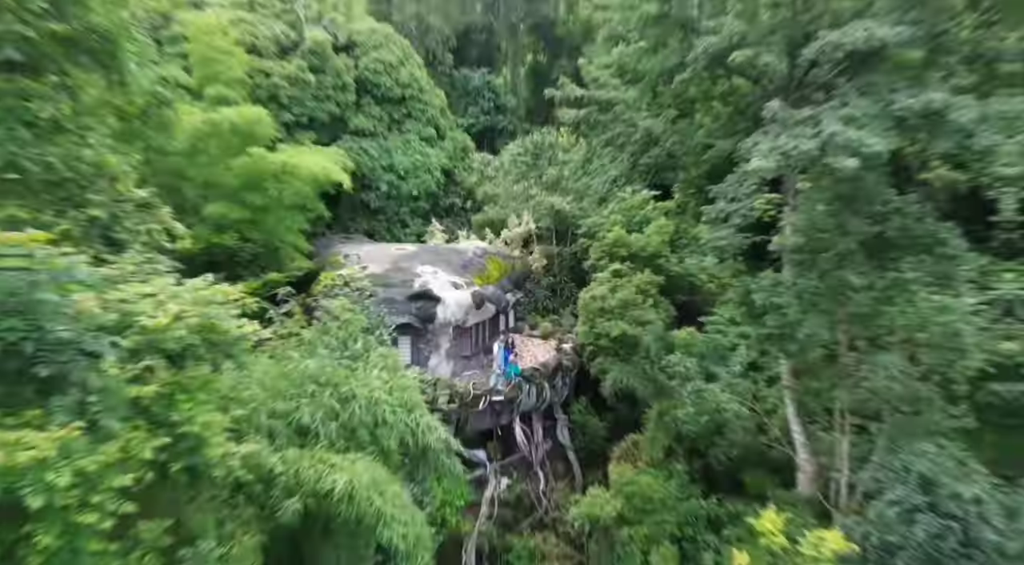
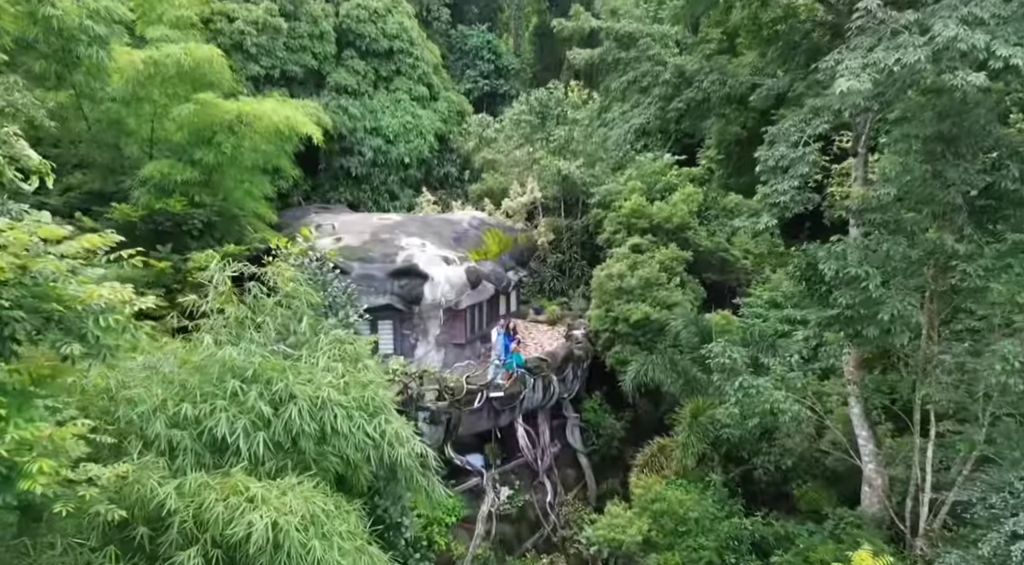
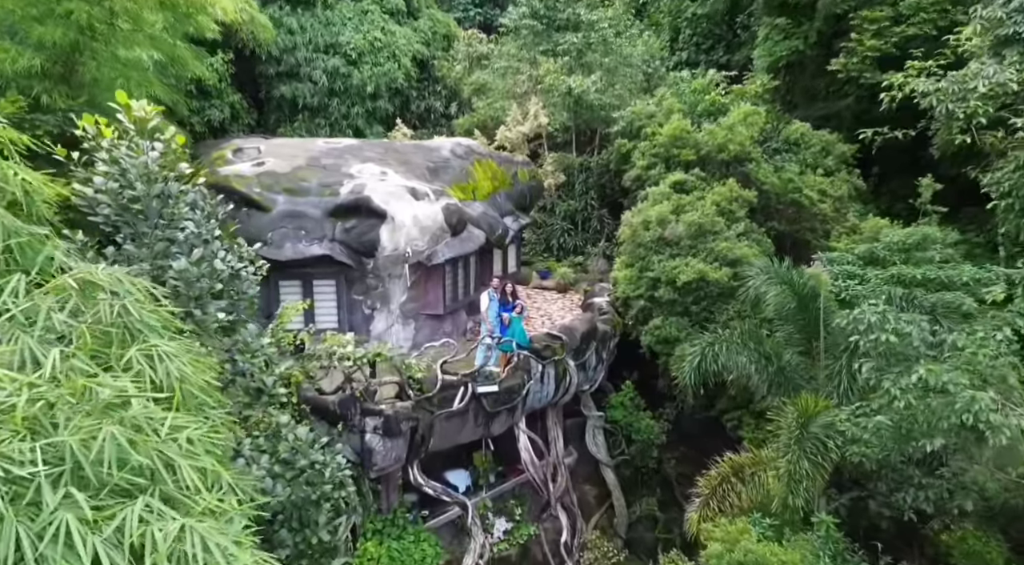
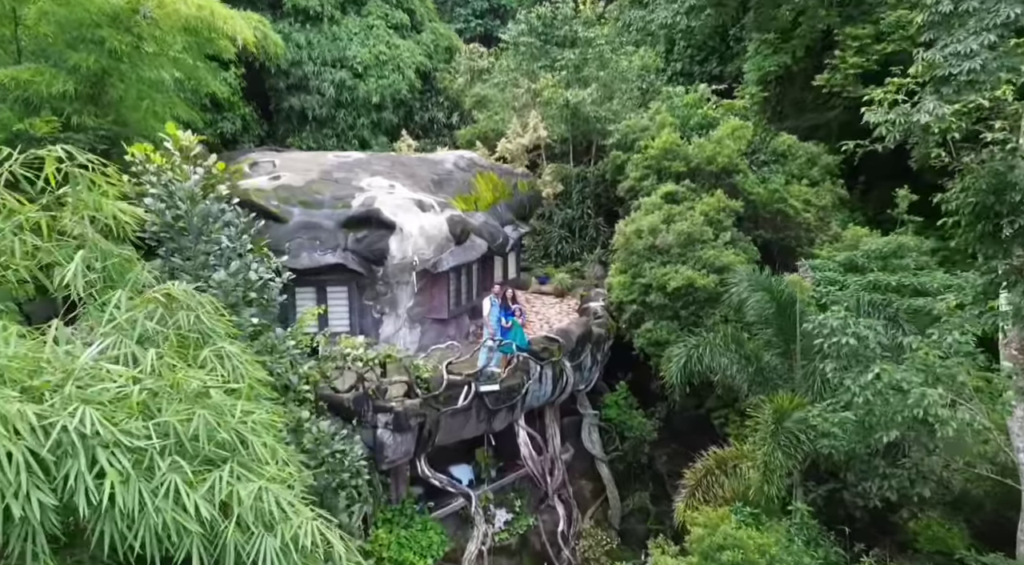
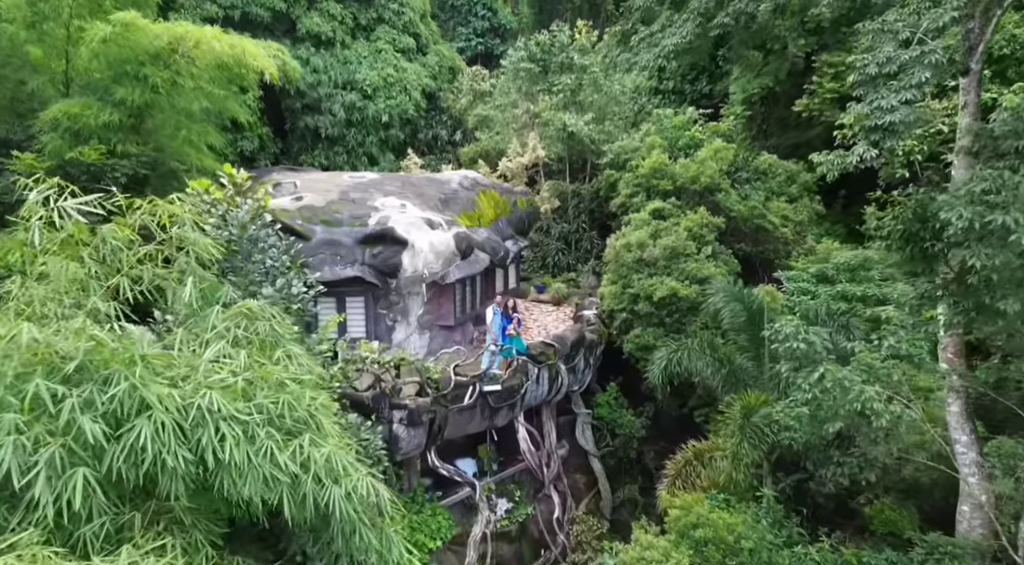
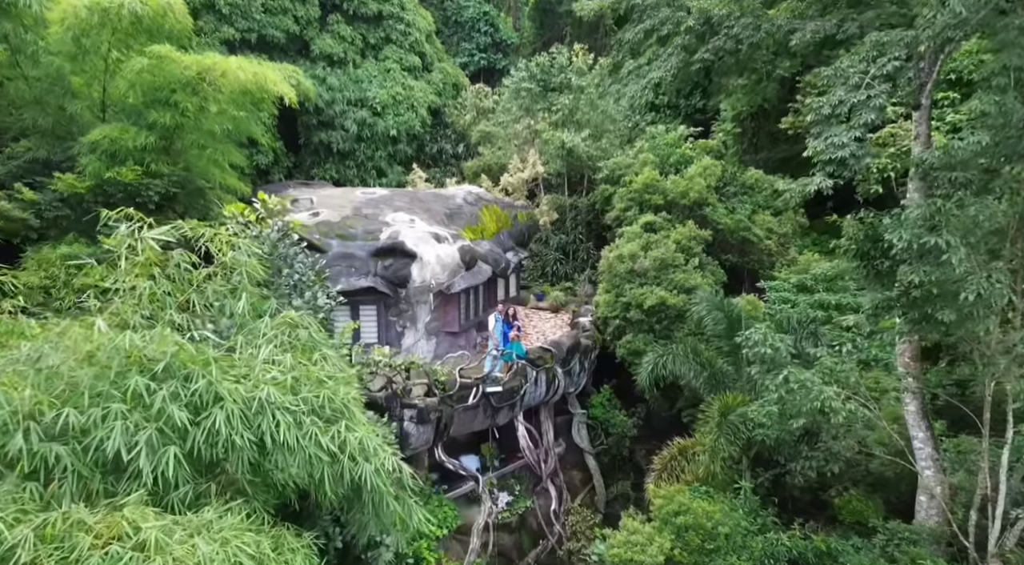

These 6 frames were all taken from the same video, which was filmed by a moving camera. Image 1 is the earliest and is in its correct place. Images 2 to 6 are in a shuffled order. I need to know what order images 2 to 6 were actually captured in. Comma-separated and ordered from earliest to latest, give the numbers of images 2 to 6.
2, 6, 5, 4, 3
